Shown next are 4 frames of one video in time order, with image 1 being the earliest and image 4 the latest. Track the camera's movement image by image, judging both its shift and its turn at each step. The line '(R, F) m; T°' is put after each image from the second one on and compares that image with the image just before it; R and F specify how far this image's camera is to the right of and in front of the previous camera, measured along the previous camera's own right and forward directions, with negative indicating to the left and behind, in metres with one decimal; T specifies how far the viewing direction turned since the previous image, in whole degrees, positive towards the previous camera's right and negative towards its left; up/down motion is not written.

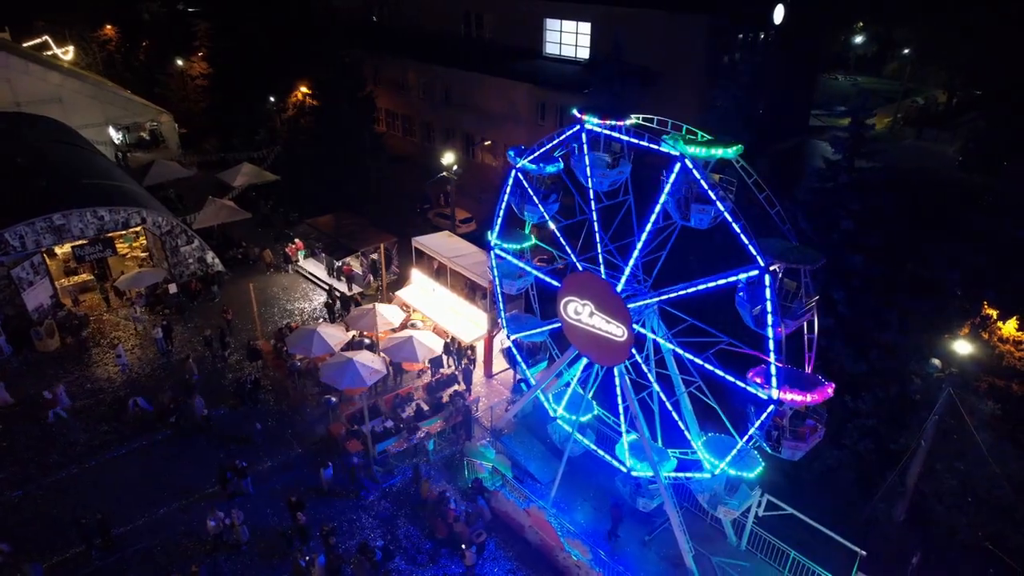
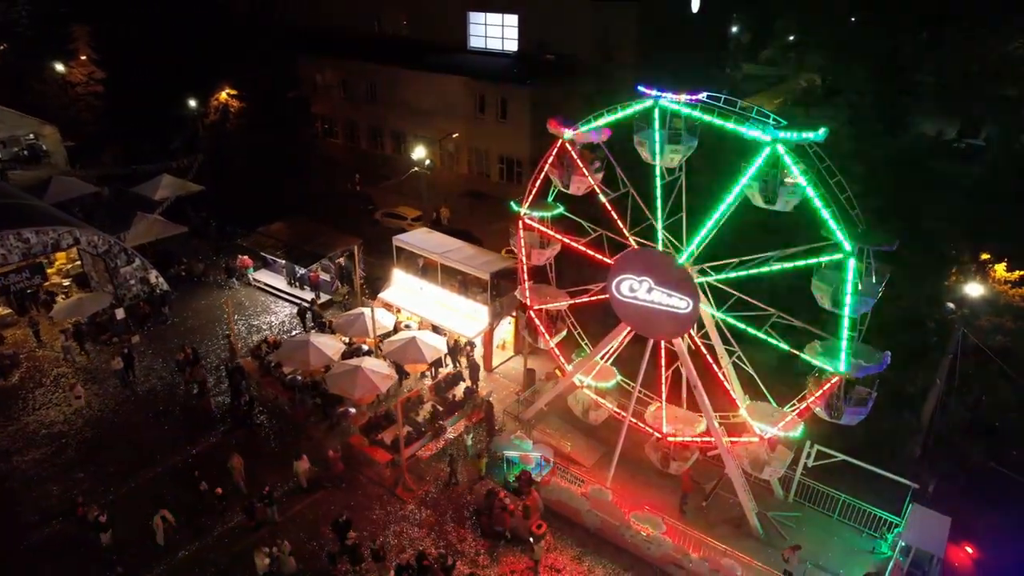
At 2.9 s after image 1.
(-3.4, +0.5) m; +10°
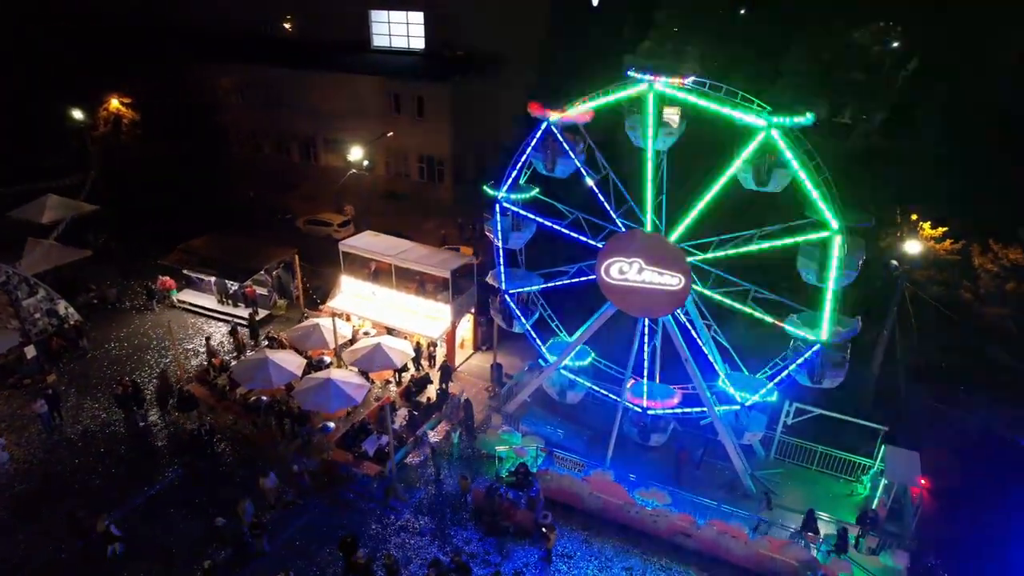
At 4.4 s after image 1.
(-2.2, +0.3) m; +10°
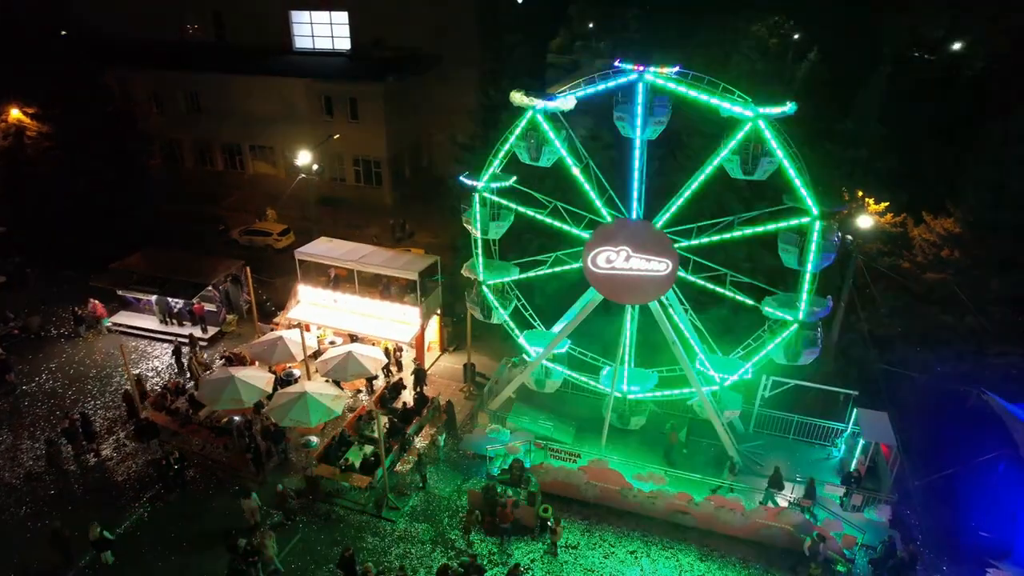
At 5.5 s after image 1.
(-1.6, +0.2) m; +7°
